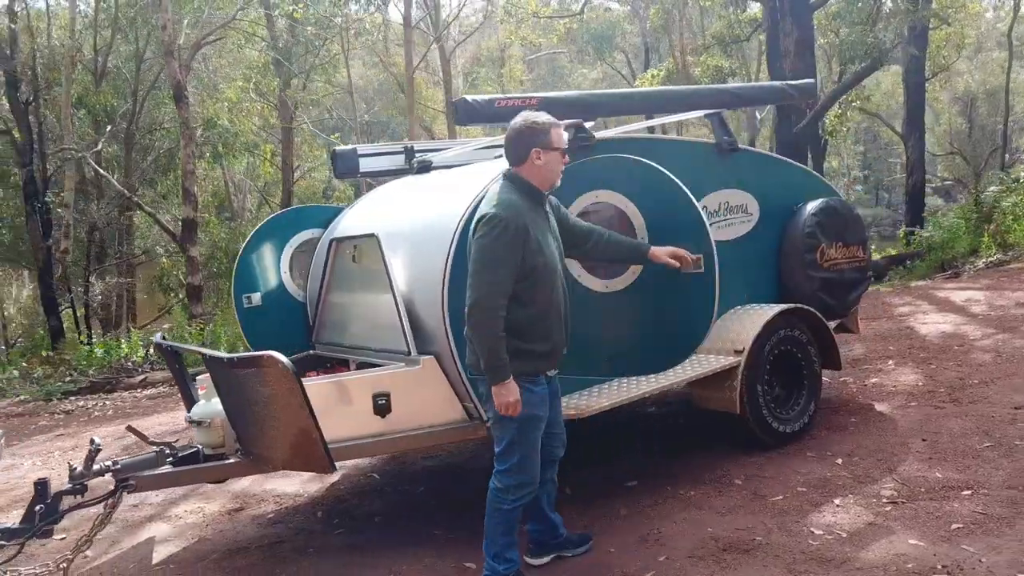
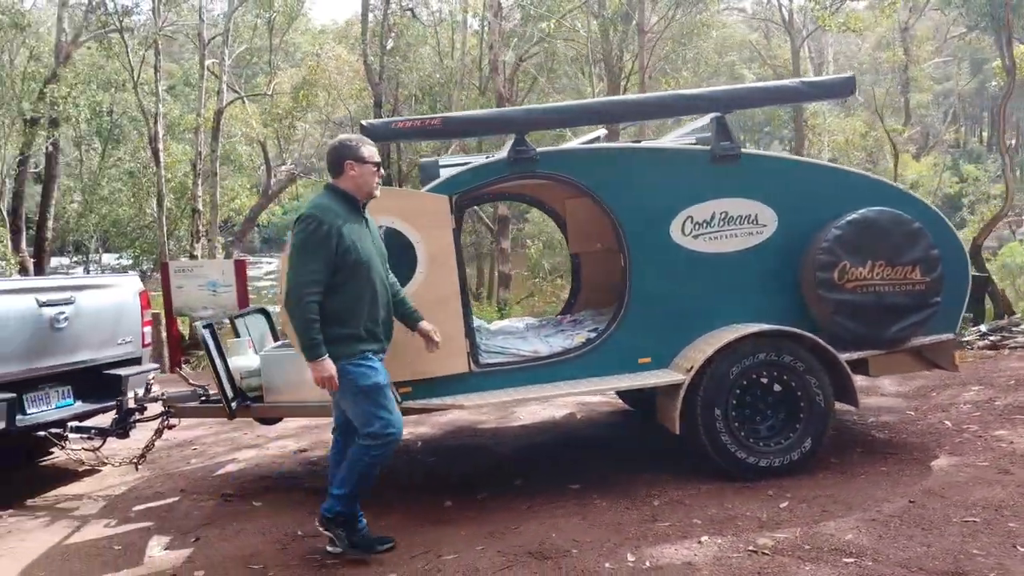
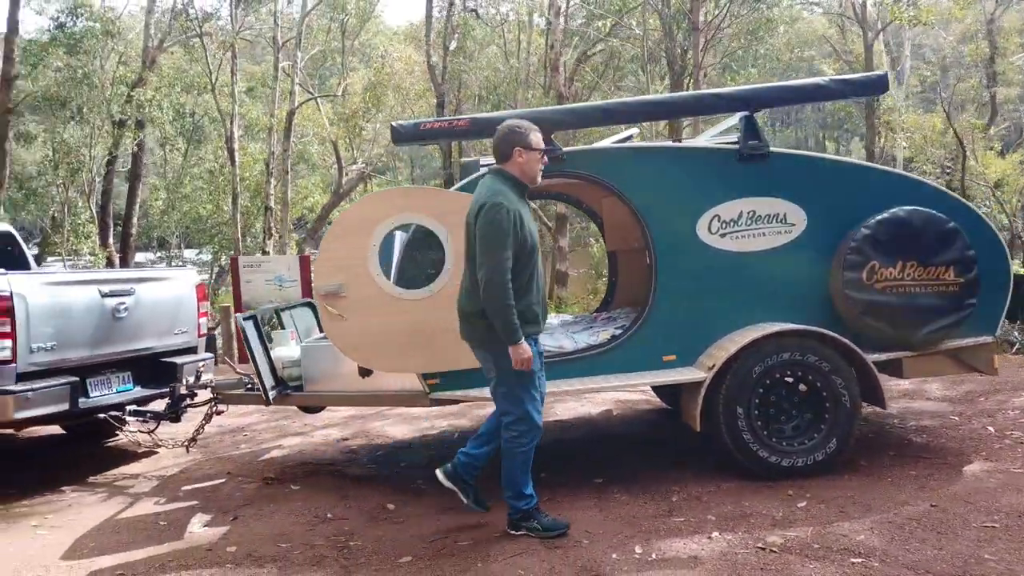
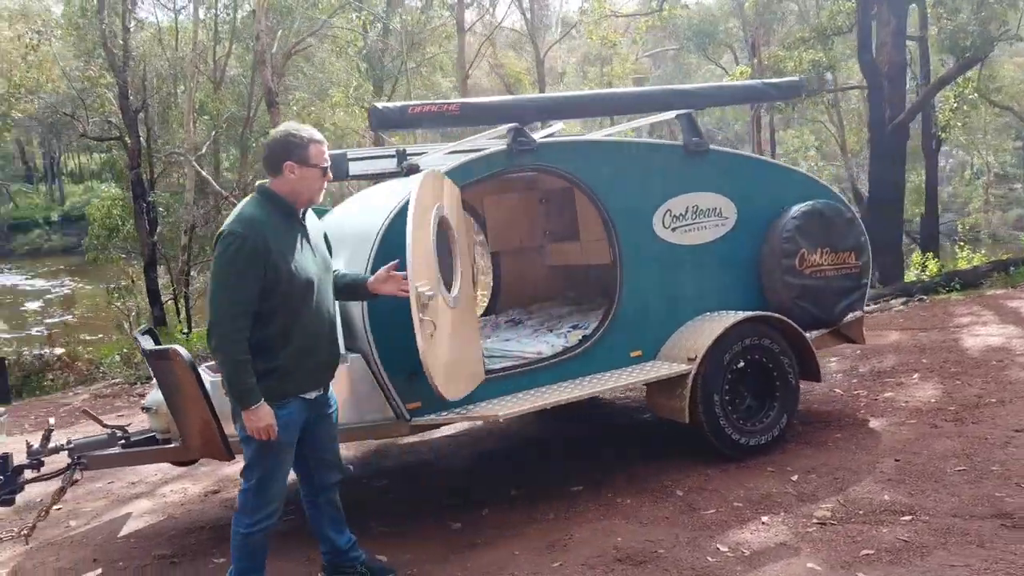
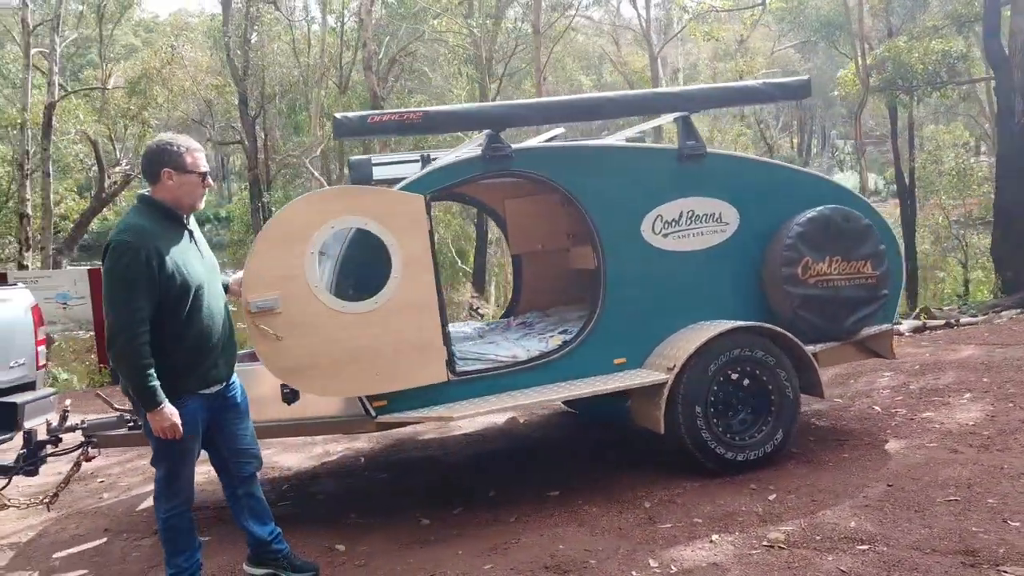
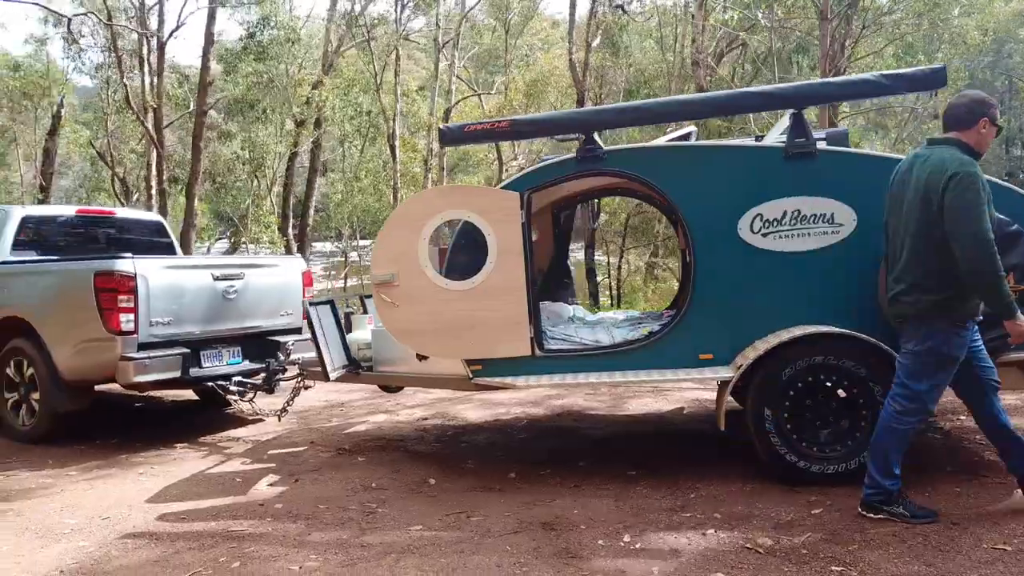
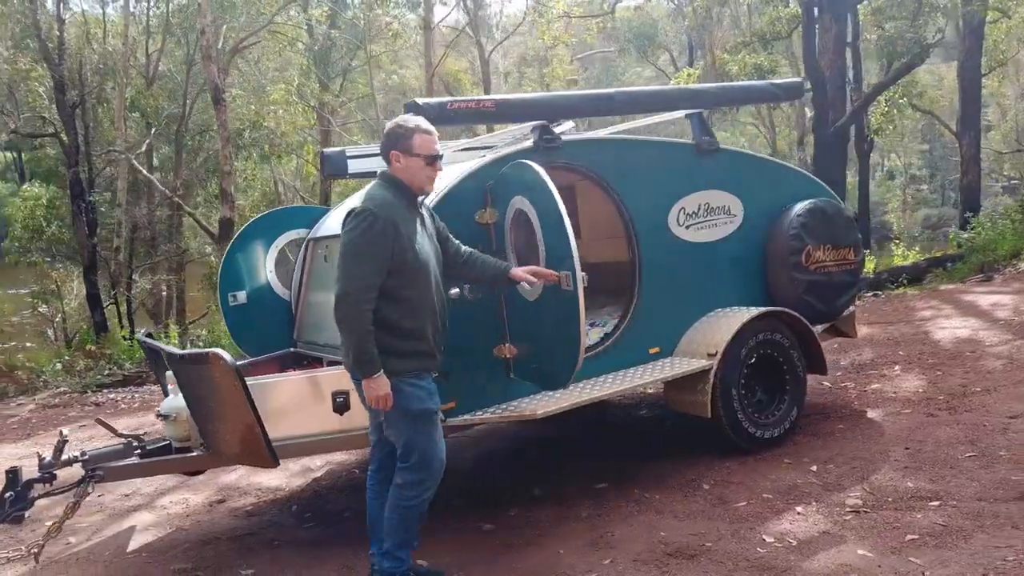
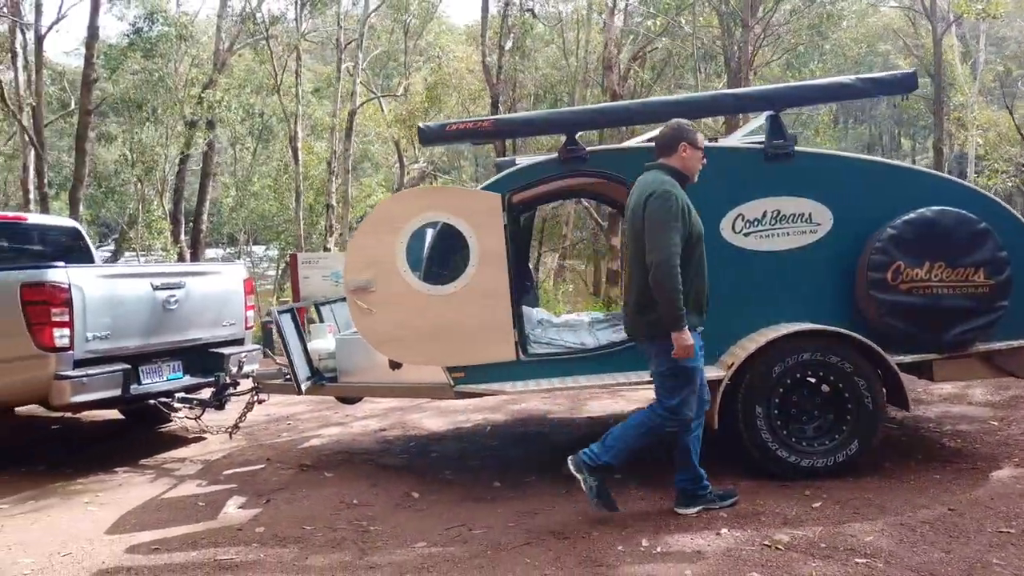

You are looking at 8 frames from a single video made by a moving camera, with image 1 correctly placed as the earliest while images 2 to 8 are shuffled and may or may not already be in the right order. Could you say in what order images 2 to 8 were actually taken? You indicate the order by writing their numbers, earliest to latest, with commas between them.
7, 4, 5, 2, 3, 8, 6
